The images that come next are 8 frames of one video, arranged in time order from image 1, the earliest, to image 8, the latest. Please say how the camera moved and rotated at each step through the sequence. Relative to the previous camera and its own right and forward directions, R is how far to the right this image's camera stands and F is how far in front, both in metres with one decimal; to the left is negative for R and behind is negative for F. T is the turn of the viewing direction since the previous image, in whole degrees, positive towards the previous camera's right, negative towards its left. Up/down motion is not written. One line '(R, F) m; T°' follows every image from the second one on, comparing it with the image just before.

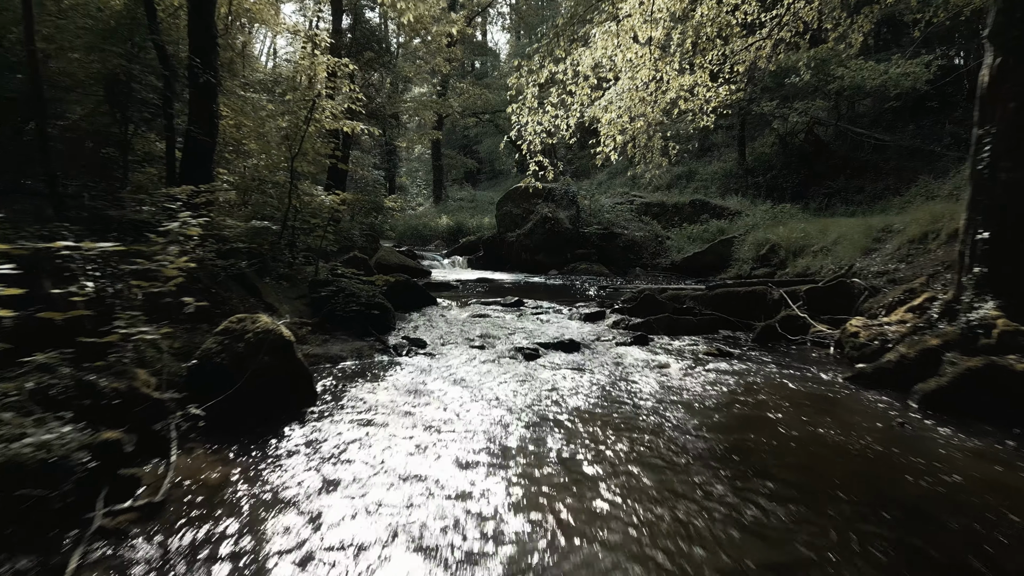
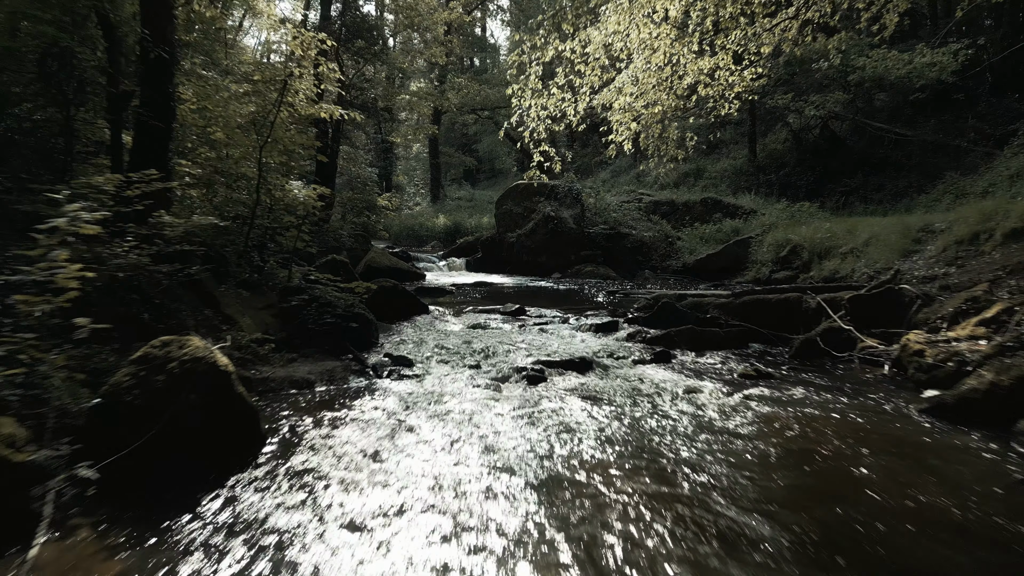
(0.0, +1.1) m; 0°
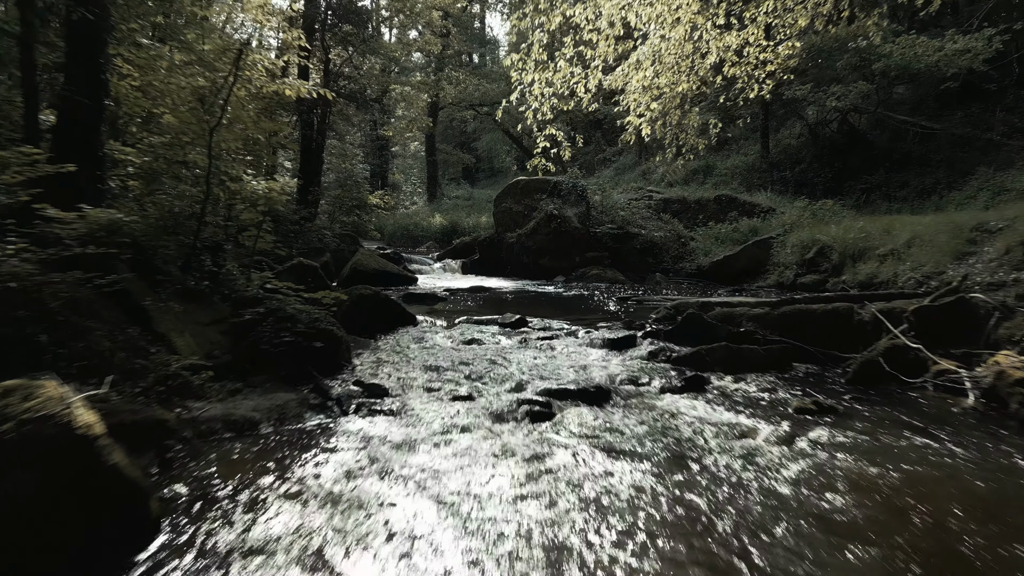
(0.0, +1.3) m; 0°
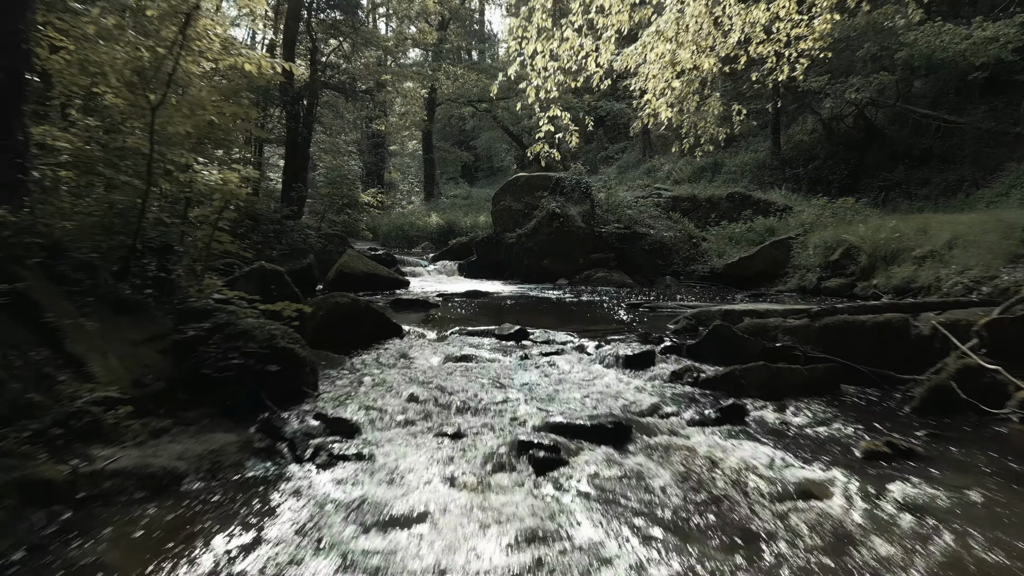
(0.0, +1.0) m; 0°
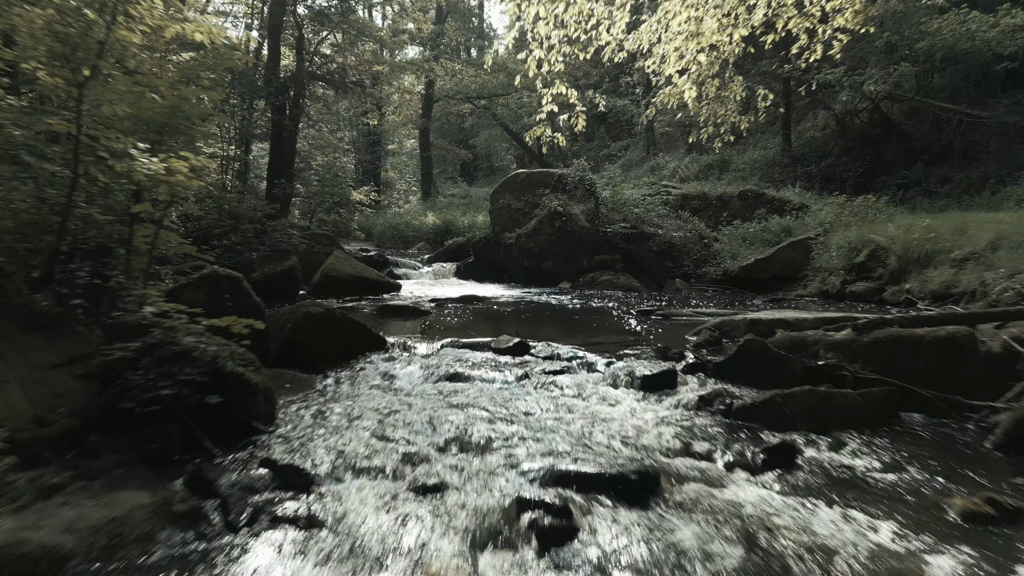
(0.0, +0.9) m; 0°
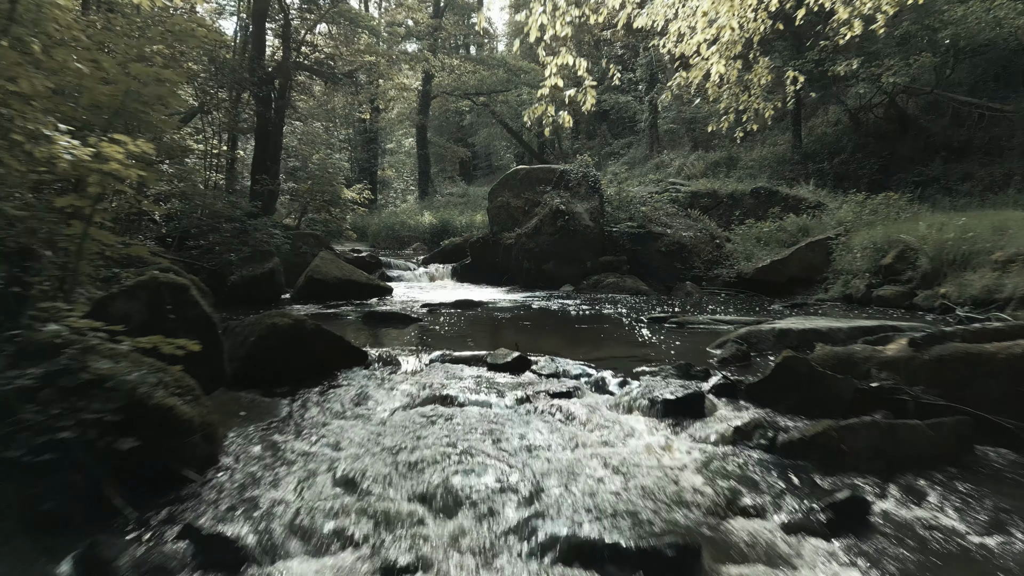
(0.0, +0.8) m; 0°
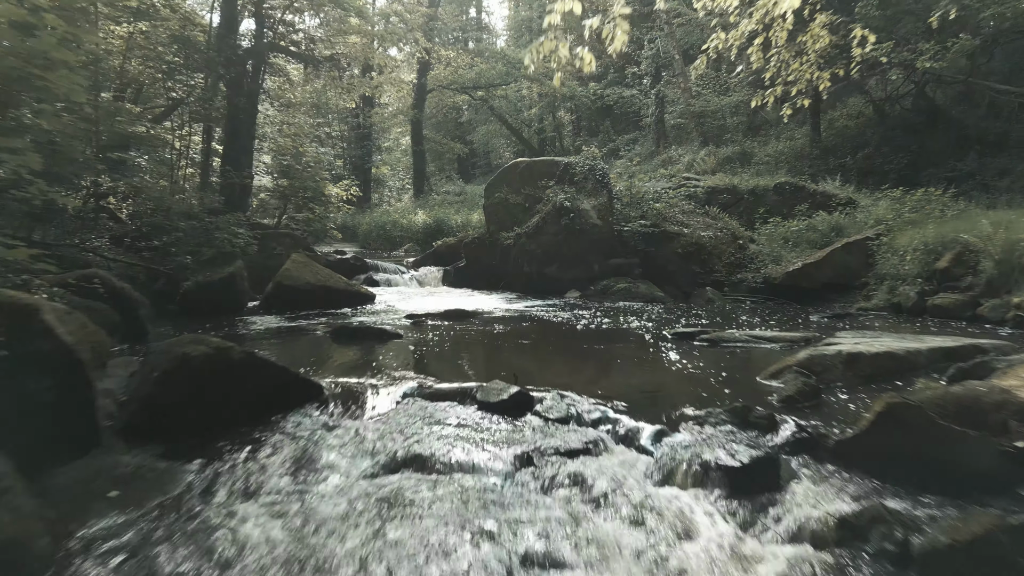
(0.0, +1.3) m; 0°
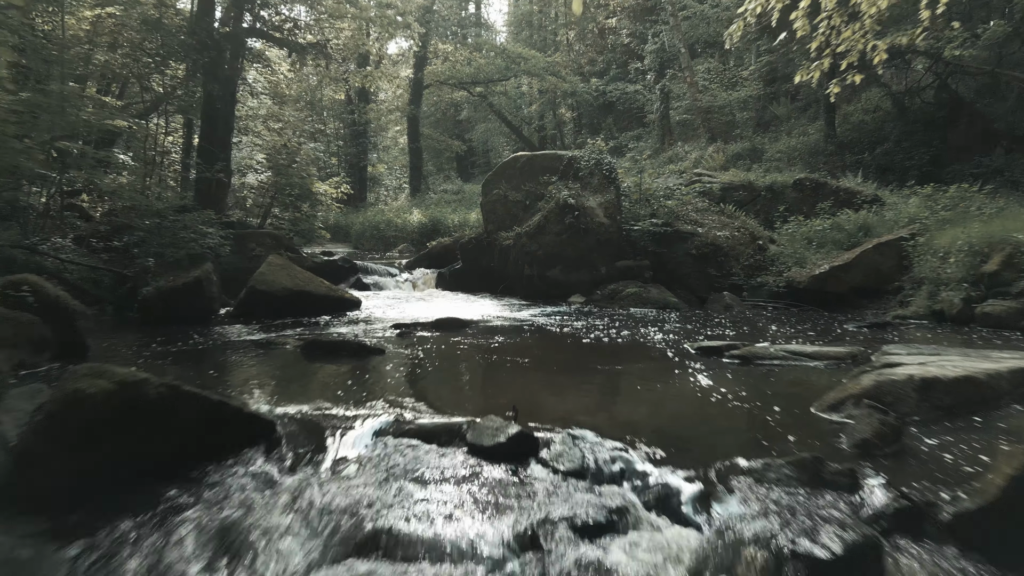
(0.0, +0.9) m; 0°
